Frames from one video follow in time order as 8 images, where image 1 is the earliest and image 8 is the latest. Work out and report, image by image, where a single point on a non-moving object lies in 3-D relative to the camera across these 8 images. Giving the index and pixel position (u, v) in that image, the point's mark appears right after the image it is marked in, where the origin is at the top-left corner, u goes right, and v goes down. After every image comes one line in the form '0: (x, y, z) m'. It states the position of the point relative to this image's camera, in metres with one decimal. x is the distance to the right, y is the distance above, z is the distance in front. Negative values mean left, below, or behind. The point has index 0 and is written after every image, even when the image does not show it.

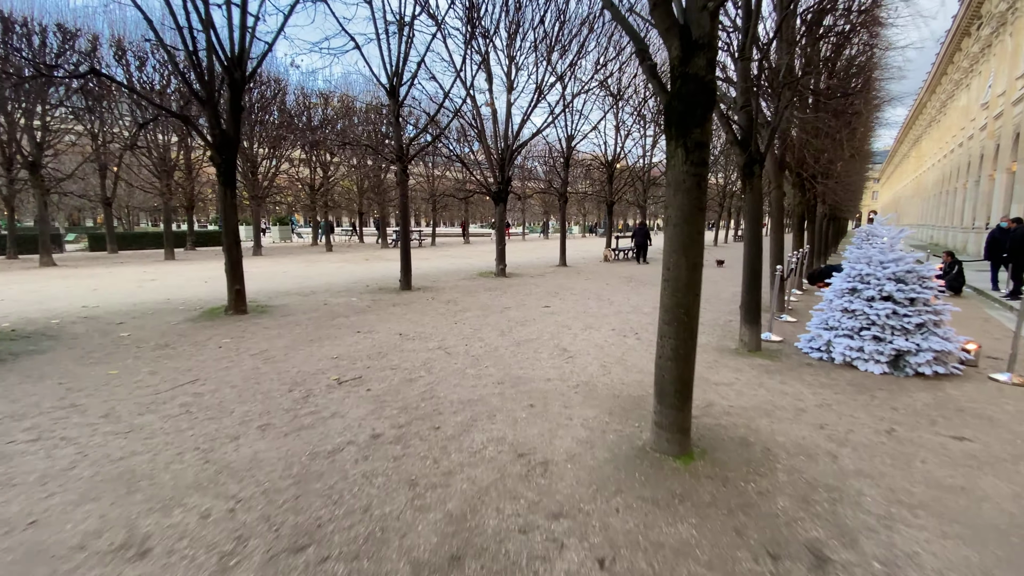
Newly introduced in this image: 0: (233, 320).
0: (-4.0, -0.5, +7.5) m
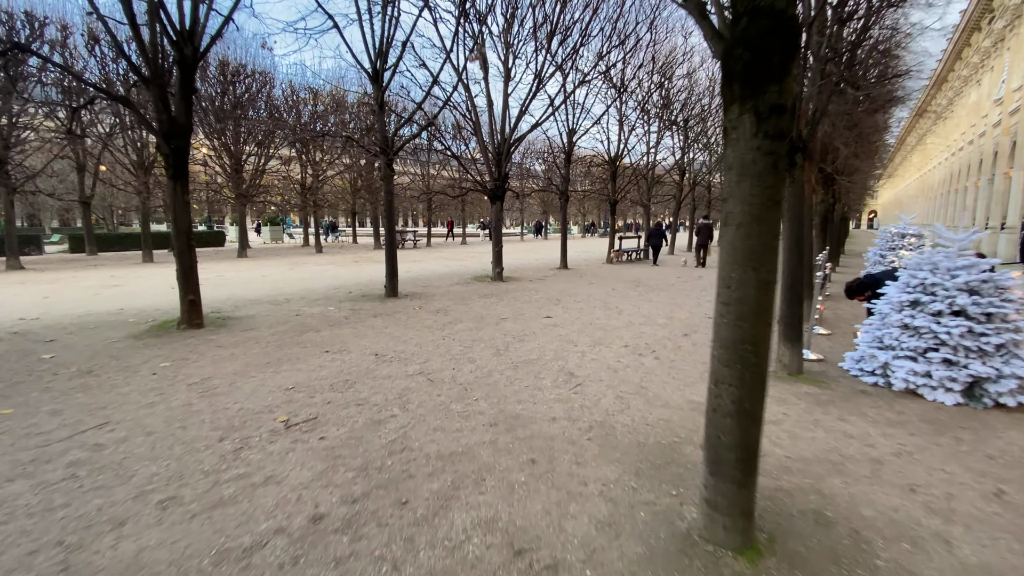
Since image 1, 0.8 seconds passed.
0: (-4.1, -0.6, +6.4) m
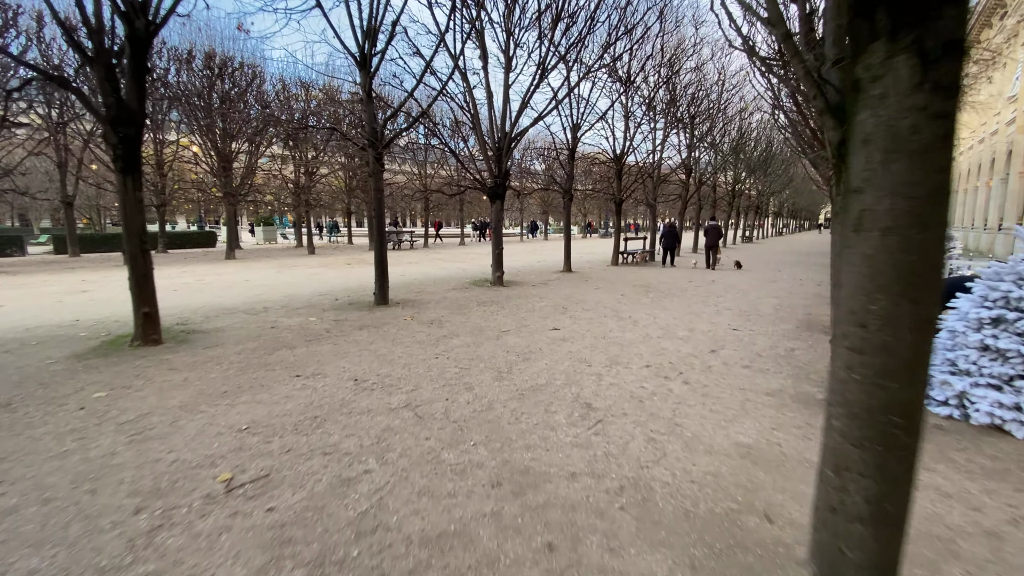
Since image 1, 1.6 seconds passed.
0: (-4.0, -0.7, +5.5) m
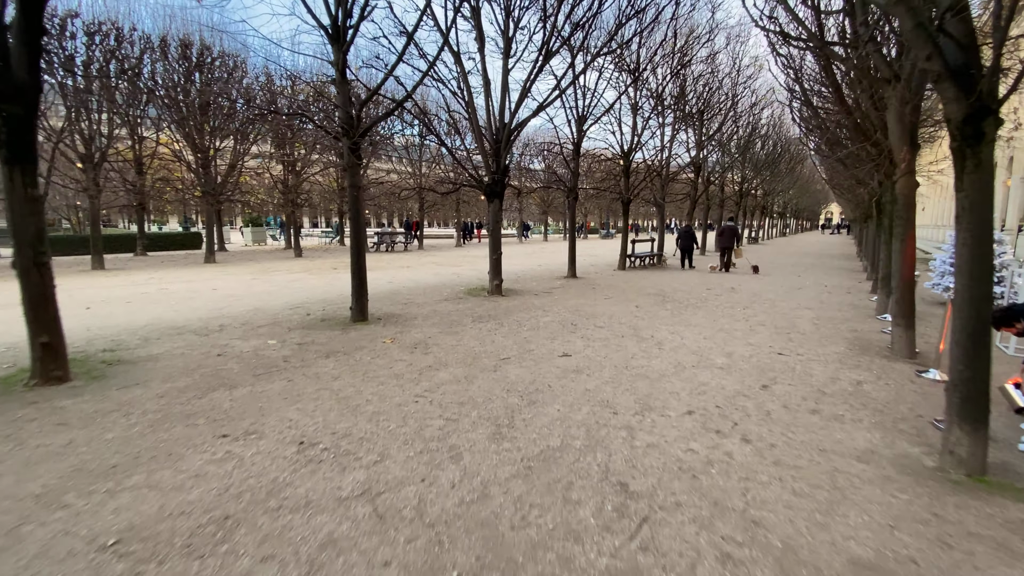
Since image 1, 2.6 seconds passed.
0: (-4.0, -0.9, +4.3) m
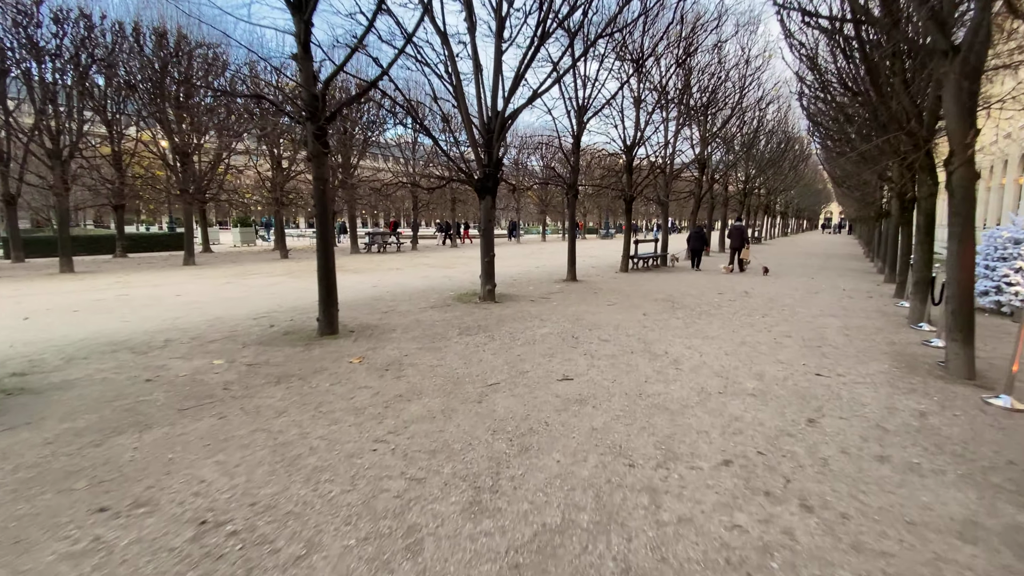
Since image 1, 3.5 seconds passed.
0: (-4.1, -1.0, +3.3) m
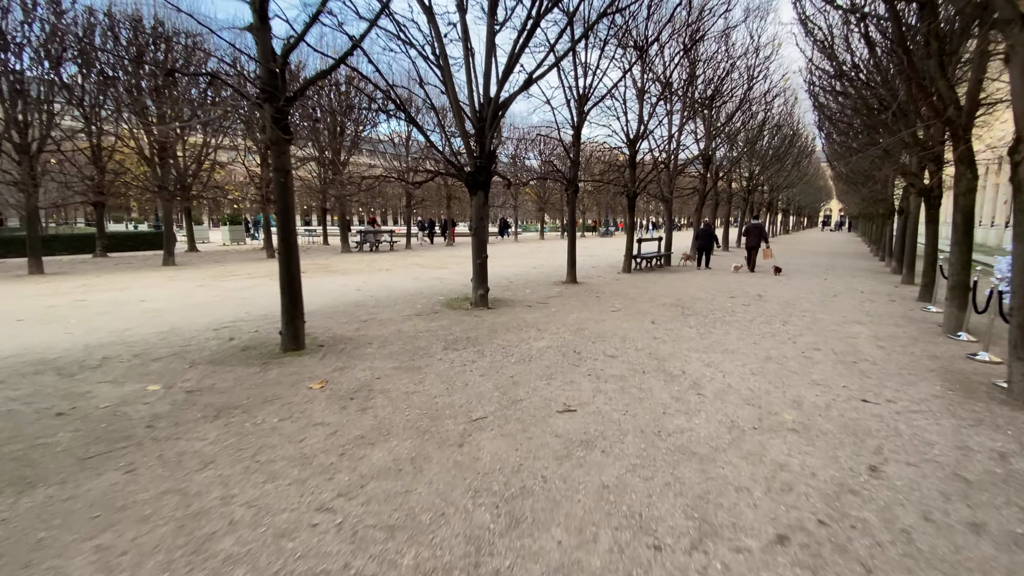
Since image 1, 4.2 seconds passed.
0: (-4.2, -1.1, +2.5) m
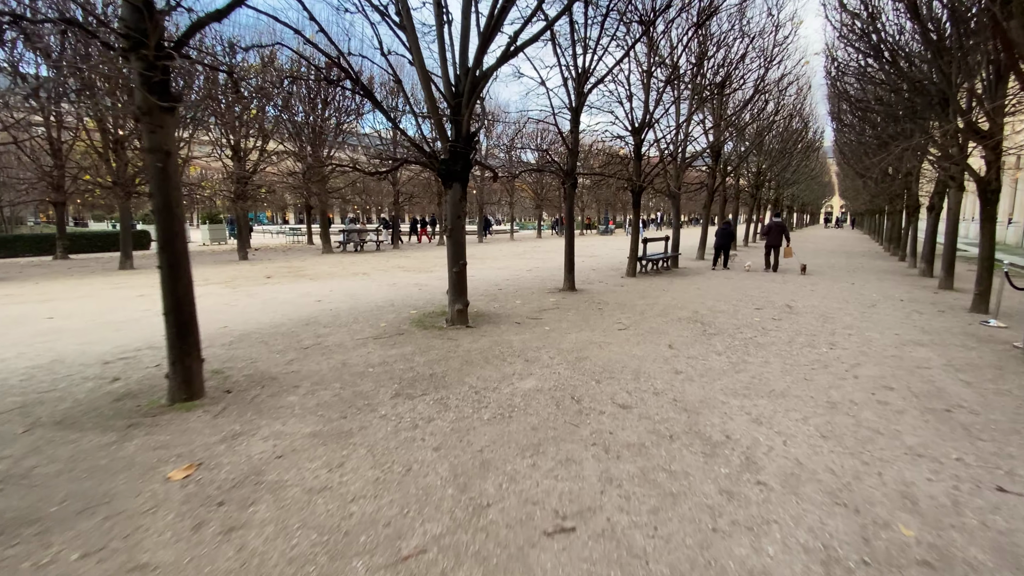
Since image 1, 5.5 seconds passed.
0: (-4.4, -1.4, +1.0) m
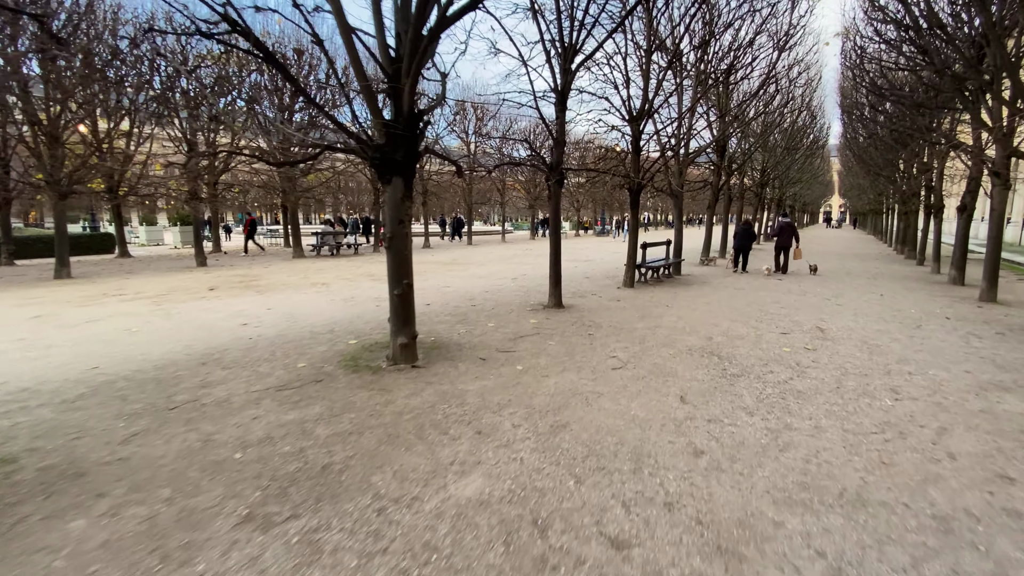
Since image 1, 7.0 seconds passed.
0: (-4.7, -1.6, -0.6) m
